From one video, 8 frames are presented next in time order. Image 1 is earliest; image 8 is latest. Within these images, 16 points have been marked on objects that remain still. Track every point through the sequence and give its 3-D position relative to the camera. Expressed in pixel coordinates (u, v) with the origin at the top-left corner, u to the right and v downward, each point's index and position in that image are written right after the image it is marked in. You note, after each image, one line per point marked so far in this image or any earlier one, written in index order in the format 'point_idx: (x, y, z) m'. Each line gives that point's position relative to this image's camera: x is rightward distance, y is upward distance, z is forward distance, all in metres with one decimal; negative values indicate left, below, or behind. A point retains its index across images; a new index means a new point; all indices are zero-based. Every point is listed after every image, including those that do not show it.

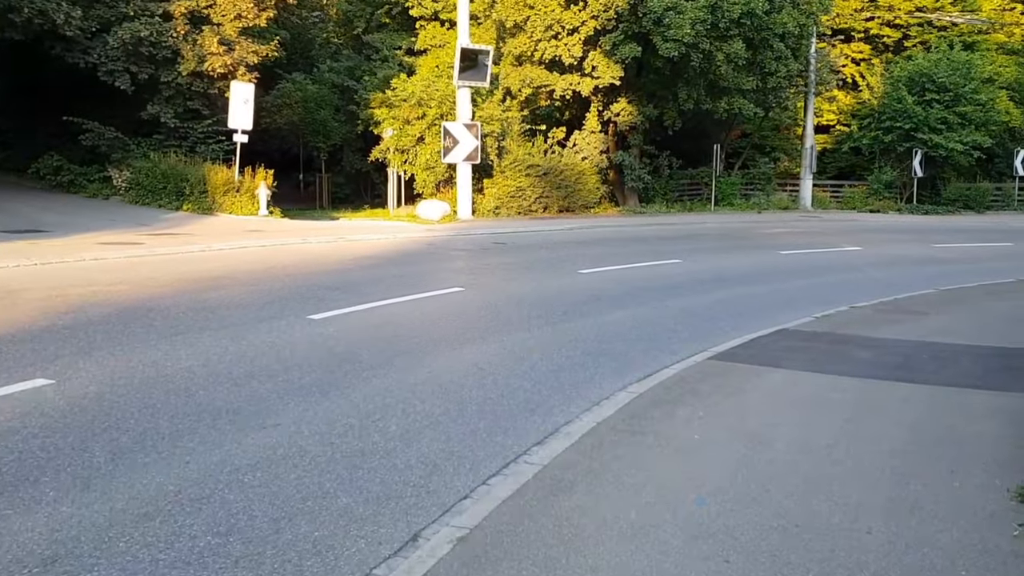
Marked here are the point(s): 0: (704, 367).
0: (+1.6, -0.7, +8.1) m
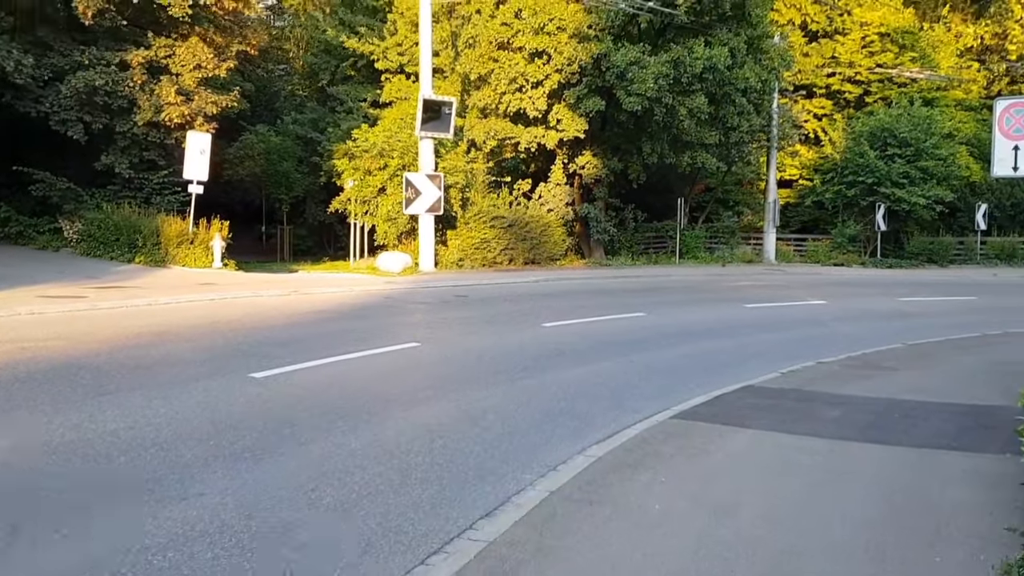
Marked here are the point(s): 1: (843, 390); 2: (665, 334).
0: (+1.2, -1.1, +7.7) m
1: (+3.5, -1.0, +10.0) m
2: (+2.3, -0.7, +14.5) m
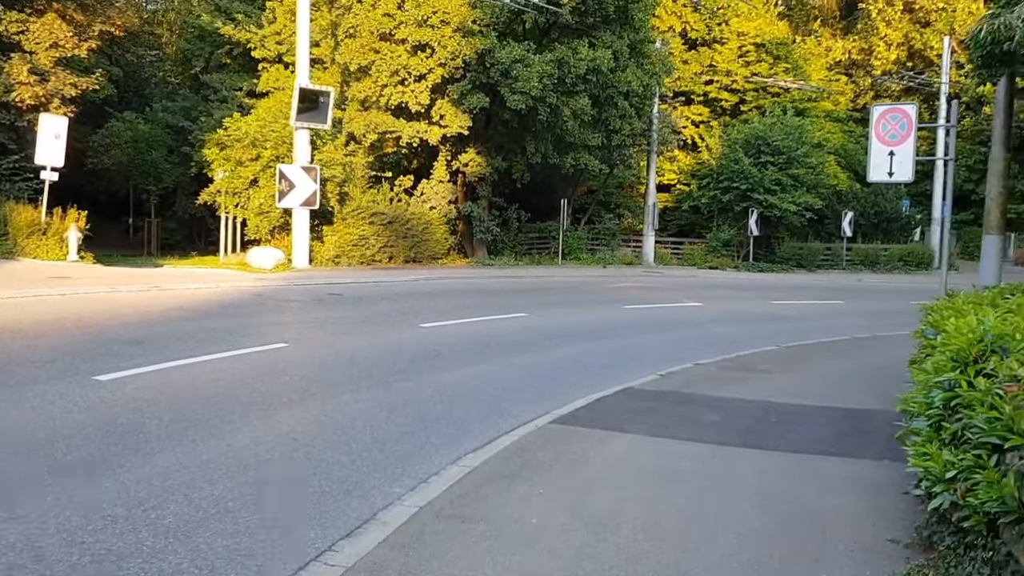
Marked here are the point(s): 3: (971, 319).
0: (+0.3, -1.1, +7.3) m
1: (+2.2, -1.1, +9.9) m
2: (+0.5, -0.7, +14.2) m
3: (+2.3, -0.2, +4.7) m
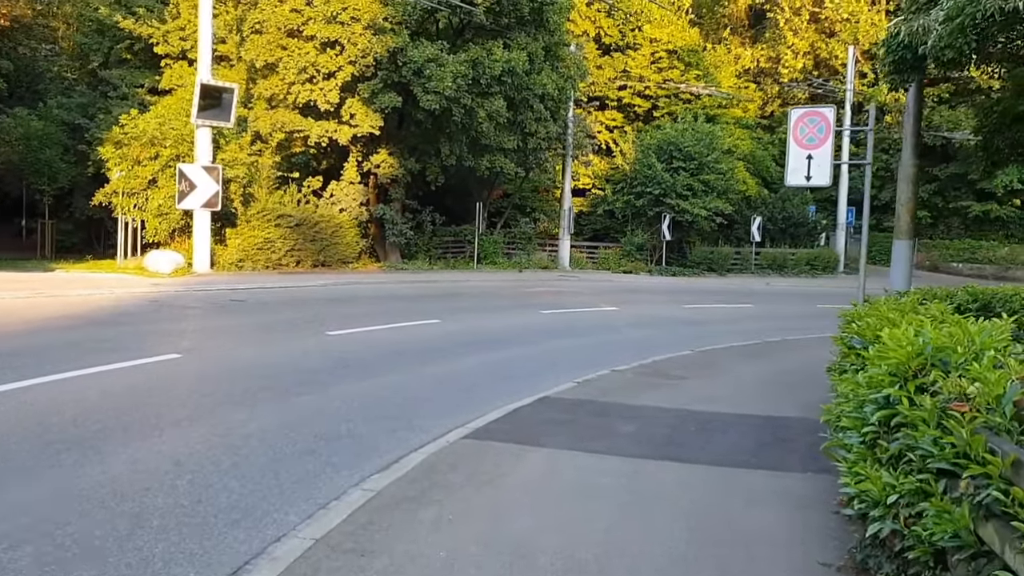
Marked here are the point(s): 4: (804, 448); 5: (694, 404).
0: (-0.4, -1.2, +6.9) m
1: (+1.3, -1.1, +9.6) m
2: (-0.8, -0.8, +13.7) m
3: (+1.8, -0.2, +4.4) m
4: (+2.3, -1.3, +7.4) m
5: (+1.8, -1.1, +9.5) m
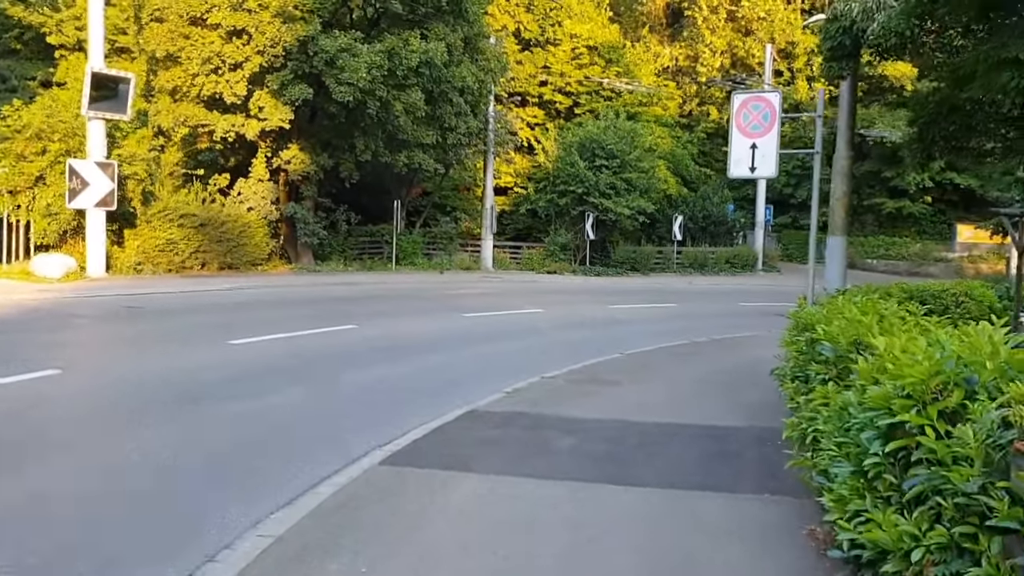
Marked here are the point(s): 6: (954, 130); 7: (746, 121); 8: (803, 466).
0: (-0.9, -1.2, +6.0) m
1: (+0.6, -1.1, +8.8) m
2: (-1.8, -0.8, +12.8) m
3: (+1.5, -0.2, +3.7) m
4: (+1.7, -1.3, +6.7) m
5: (+1.1, -1.2, +8.8) m
6: (+5.6, +2.0, +12.1) m
7: (+2.0, +1.4, +8.2) m
8: (+1.6, -1.0, +5.2) m
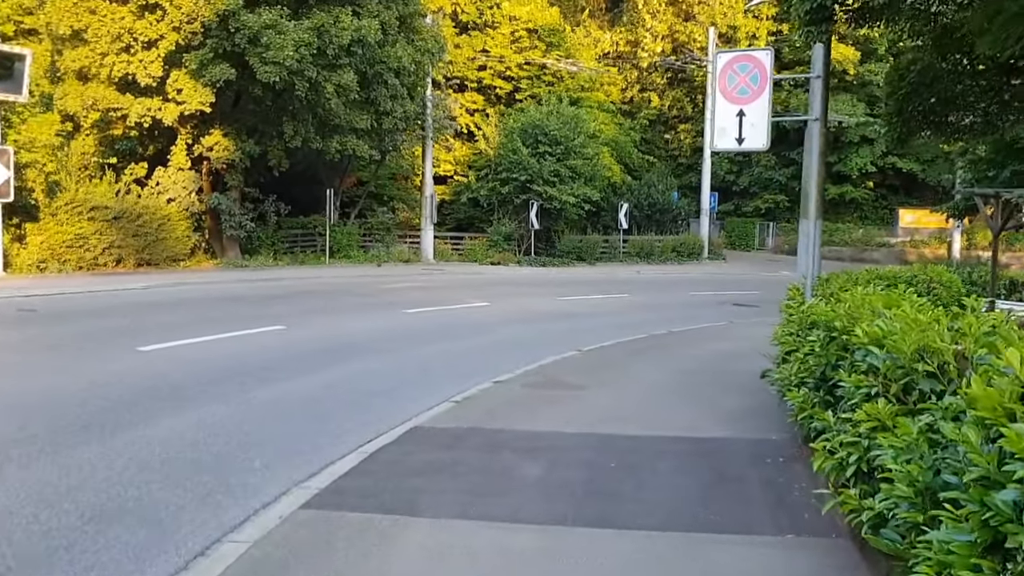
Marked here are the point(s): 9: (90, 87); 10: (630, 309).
0: (-1.1, -1.2, +4.7) m
1: (+0.2, -1.1, +7.6) m
2: (-2.5, -0.8, +11.4) m
3: (+1.5, -0.2, +2.6) m
4: (+1.5, -1.2, +5.6) m
5: (+0.7, -1.1, +7.6) m
6: (+4.9, +2.2, +11.2) m
7: (+1.6, +1.5, +7.1) m
8: (+1.4, -0.9, +4.1) m
9: (-8.6, +4.1, +19.3) m
10: (+2.4, -0.4, +19.3) m
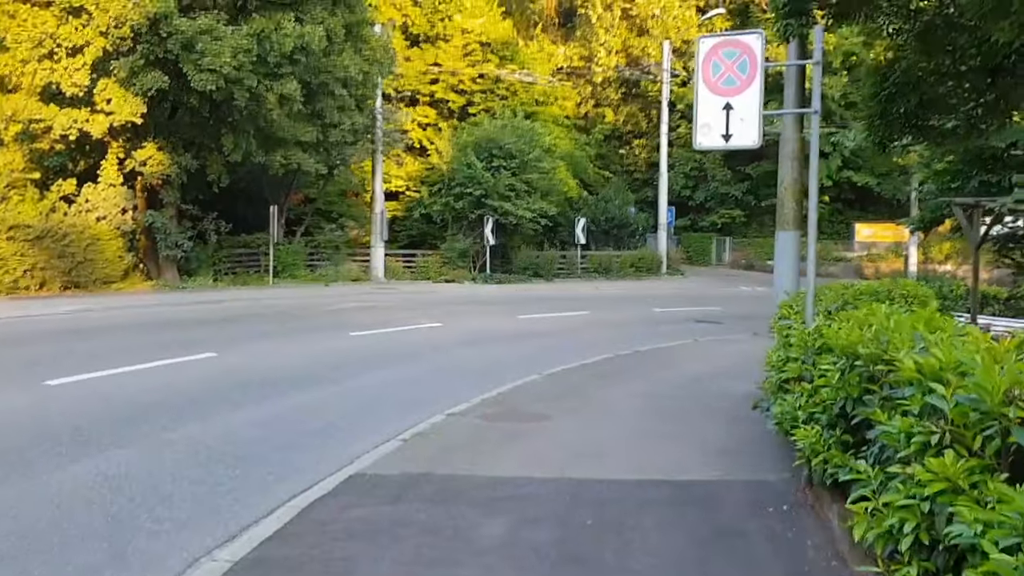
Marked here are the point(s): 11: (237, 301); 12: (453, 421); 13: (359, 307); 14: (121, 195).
0: (-1.2, -1.3, +3.7) m
1: (-0.1, -1.2, +6.6) m
2: (-3.0, -1.0, +10.3) m
3: (+1.4, -0.2, +1.7) m
4: (+1.3, -1.3, +4.7) m
5: (+0.4, -1.2, +6.6) m
6: (+4.4, +2.0, +10.5) m
7: (+1.3, +1.4, +6.2) m
8: (+1.3, -1.0, +3.1) m
9: (-9.6, +3.6, +18.0) m
10: (+1.6, -0.8, +18.4) m
11: (-5.4, -0.3, +18.9) m
12: (-0.5, -1.2, +8.4) m
13: (-3.0, -0.4, +19.4) m
14: (-8.1, +1.9, +19.8) m
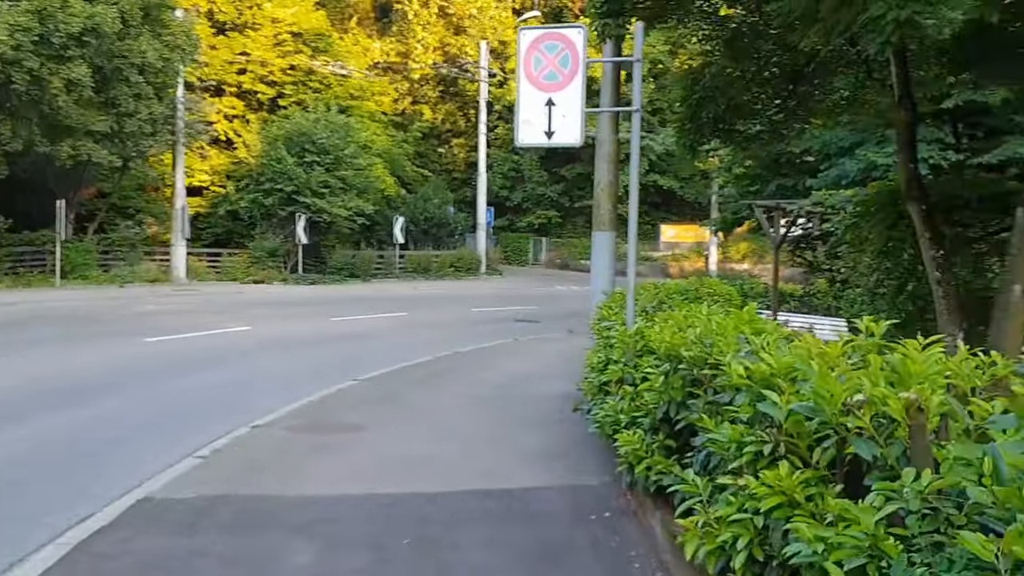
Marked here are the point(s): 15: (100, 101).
0: (-1.9, -1.3, +3.0) m
1: (-1.3, -1.3, +6.1) m
2: (-4.8, -1.0, +9.2) m
3: (+1.1, -0.2, +1.6) m
4: (+0.4, -1.3, +4.4) m
5: (-0.8, -1.2, +6.2) m
6: (+2.4, +2.0, +10.7) m
7: (+0.1, +1.4, +6.0) m
8: (+0.7, -1.0, +3.0) m
9: (-12.8, +3.6, +15.5) m
10: (-1.9, -0.8, +18.0) m
11: (-8.9, -0.3, +17.2) m
12: (-2.0, -1.2, +7.8) m
13: (-6.6, -0.4, +18.1) m
14: (-11.7, +1.9, +17.5) m
15: (-8.4, +3.8, +19.4) m
